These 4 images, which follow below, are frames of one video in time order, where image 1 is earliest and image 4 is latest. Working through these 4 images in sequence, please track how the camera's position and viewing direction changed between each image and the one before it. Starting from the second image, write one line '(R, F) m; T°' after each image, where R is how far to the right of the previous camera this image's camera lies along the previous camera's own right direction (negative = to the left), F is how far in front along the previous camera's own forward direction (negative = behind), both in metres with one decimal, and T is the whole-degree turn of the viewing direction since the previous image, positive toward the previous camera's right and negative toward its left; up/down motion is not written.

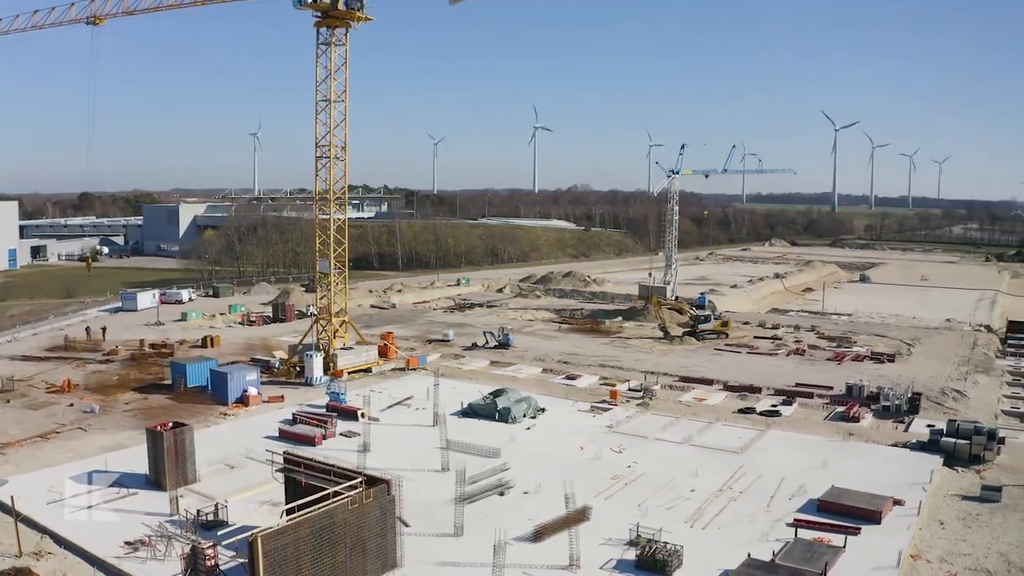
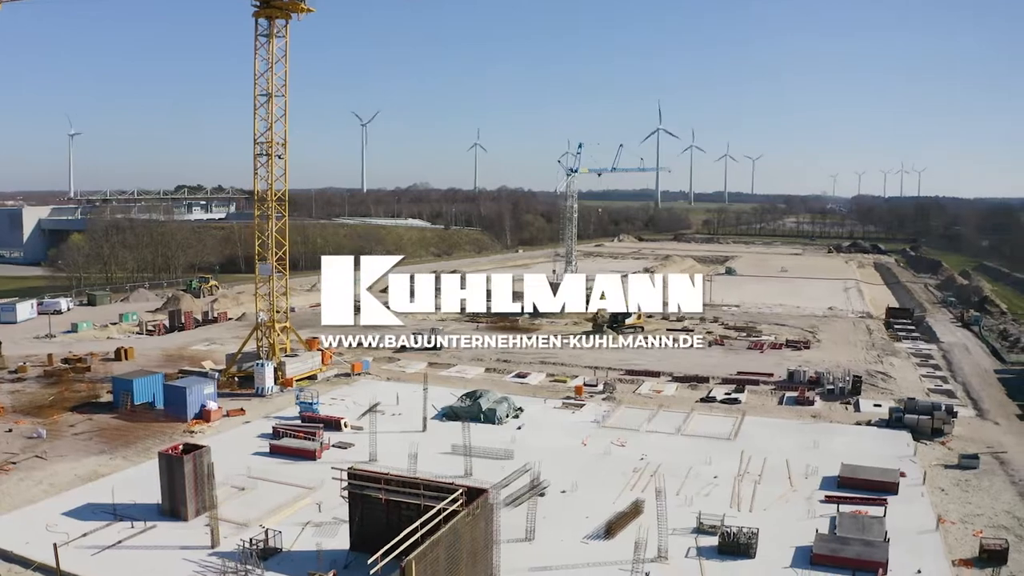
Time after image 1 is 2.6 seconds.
(-3.4, +0.4) m; +12°
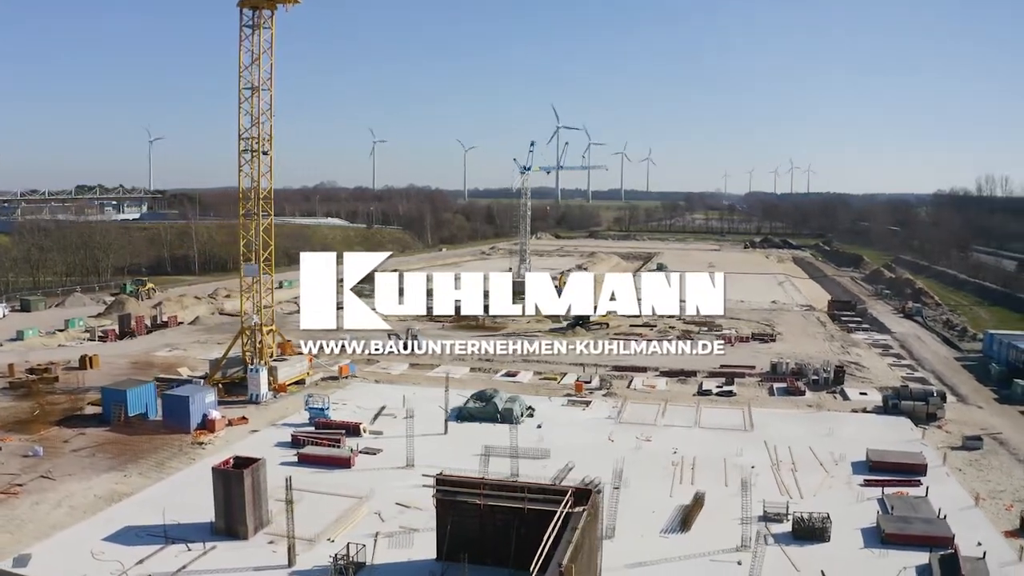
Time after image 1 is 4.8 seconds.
(-2.6, +0.2) m; +7°
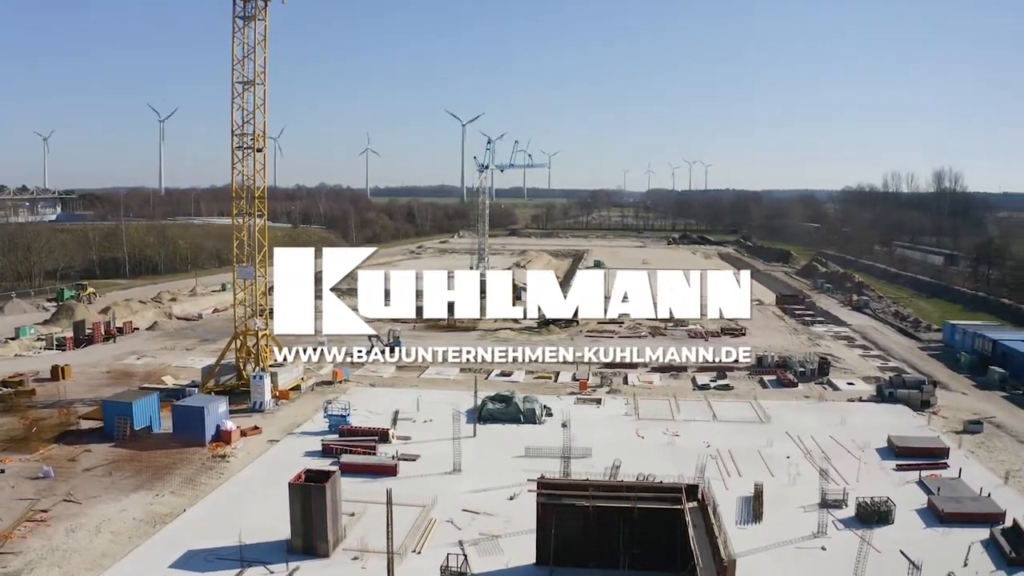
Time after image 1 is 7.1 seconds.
(-2.6, +0.2) m; +7°
